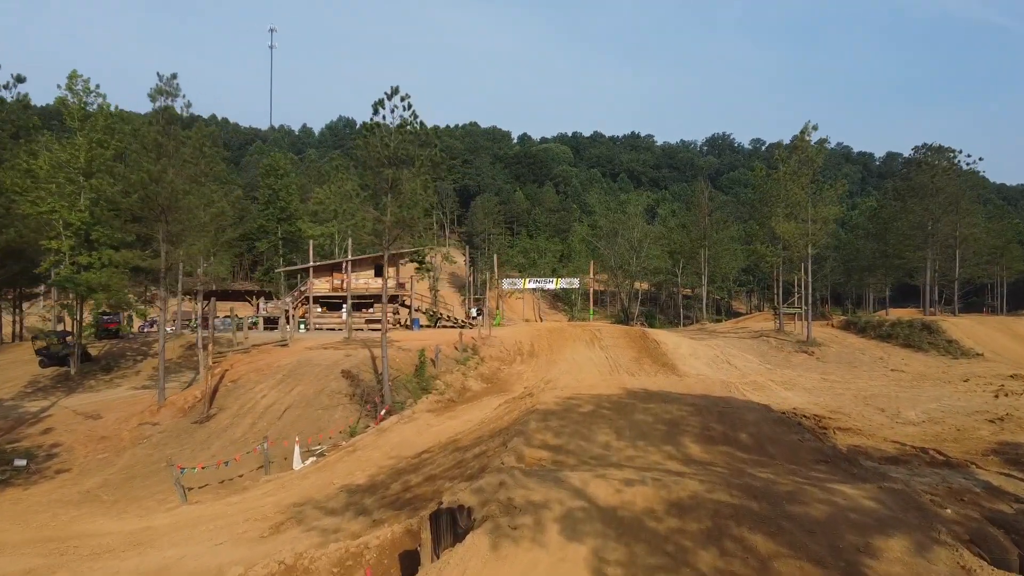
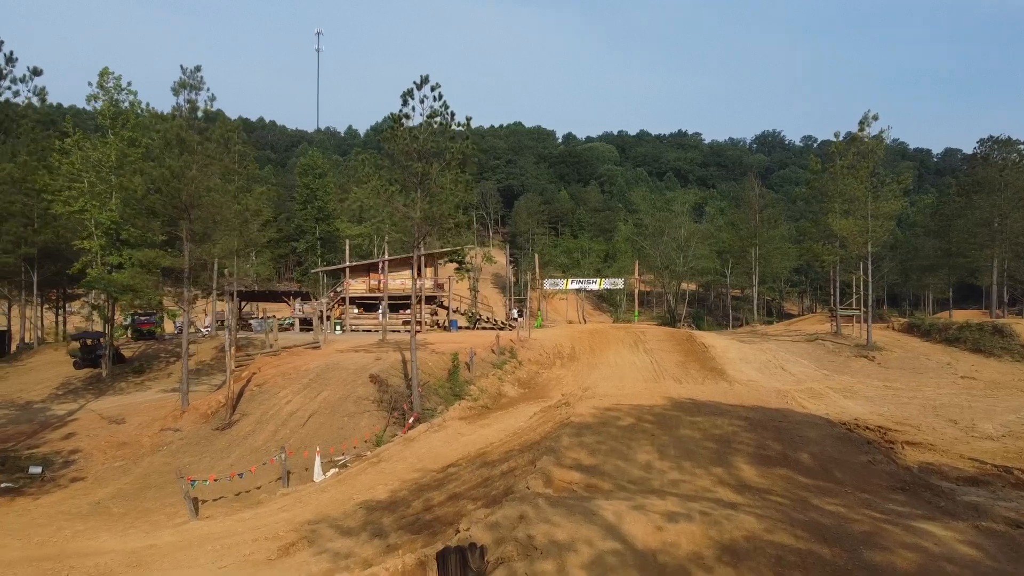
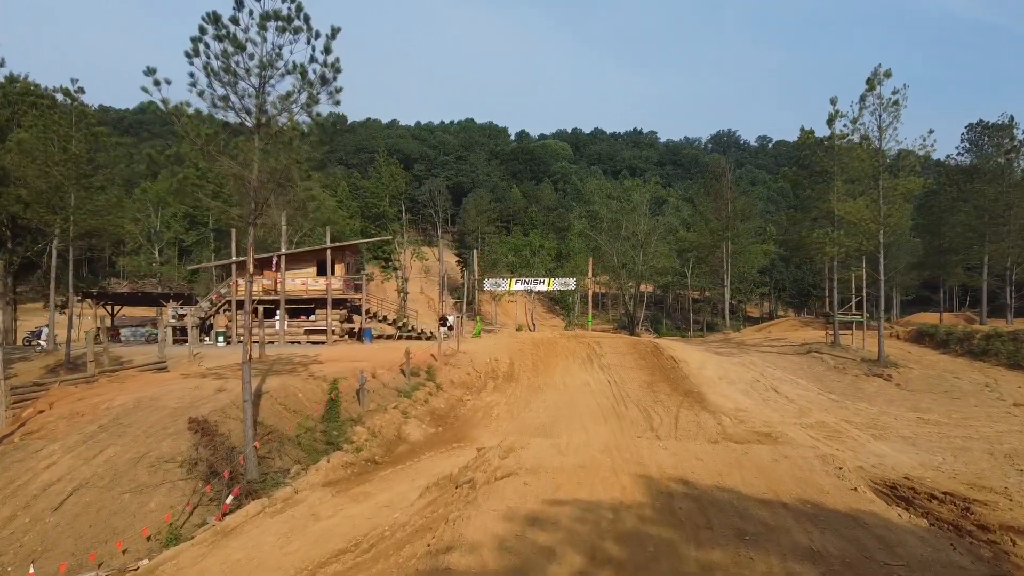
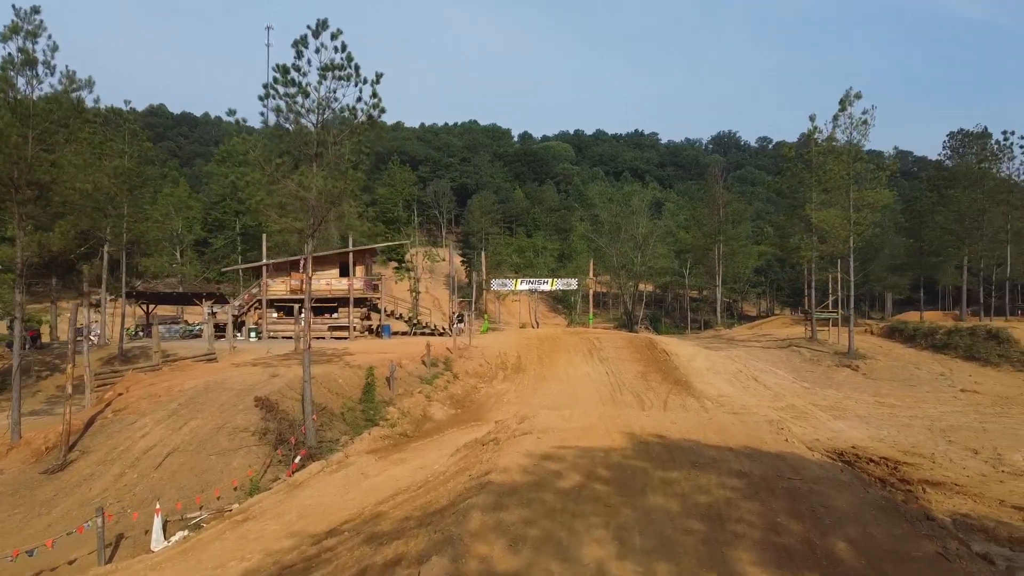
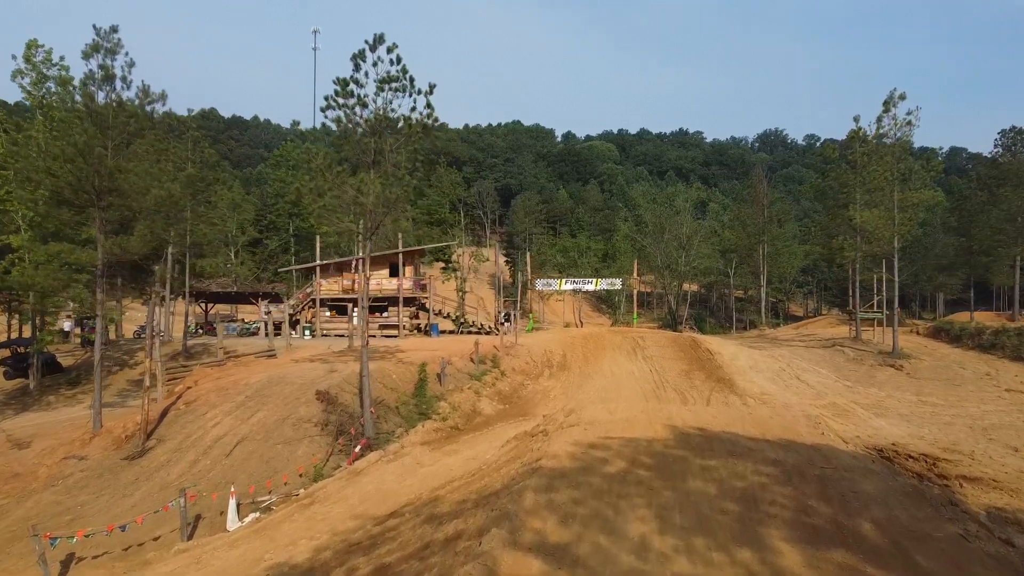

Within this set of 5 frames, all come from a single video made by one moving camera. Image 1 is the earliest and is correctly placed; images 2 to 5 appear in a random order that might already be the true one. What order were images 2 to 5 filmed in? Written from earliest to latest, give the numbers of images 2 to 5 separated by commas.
2, 5, 4, 3
